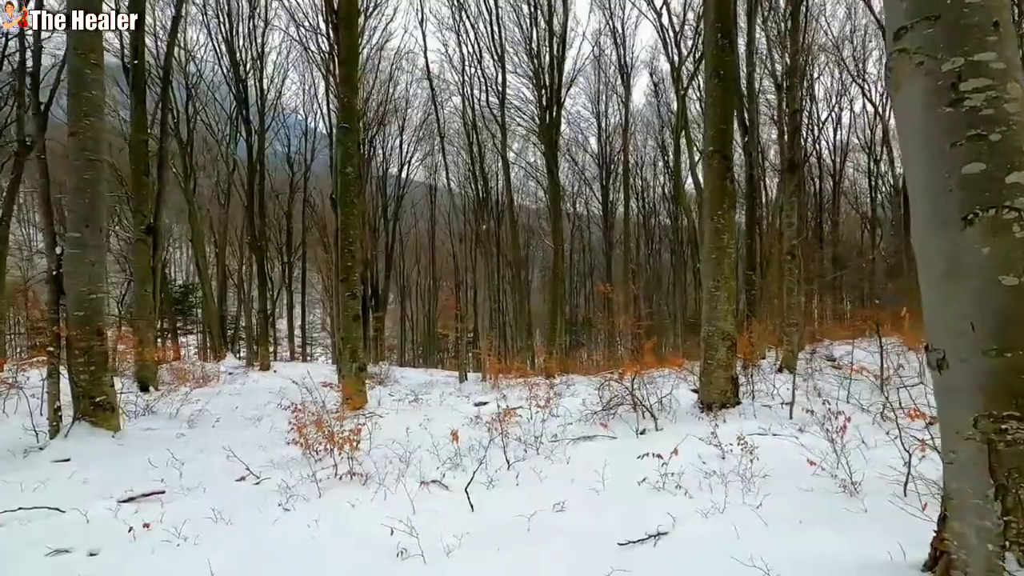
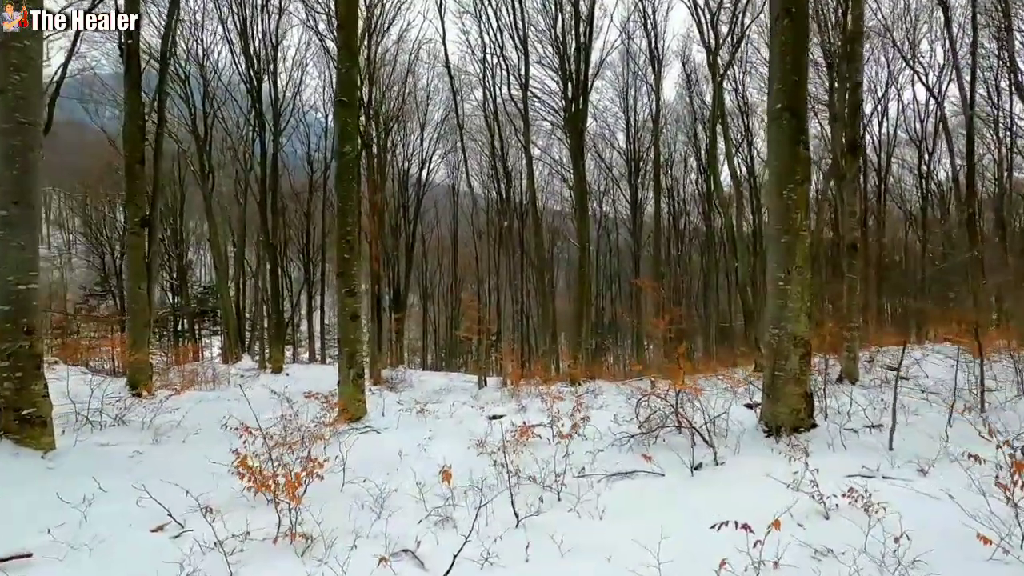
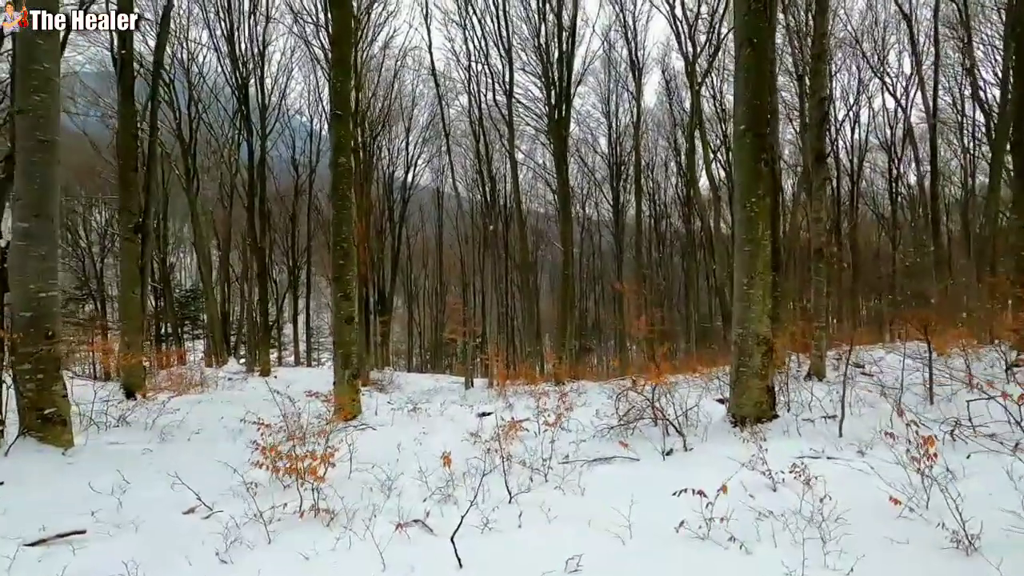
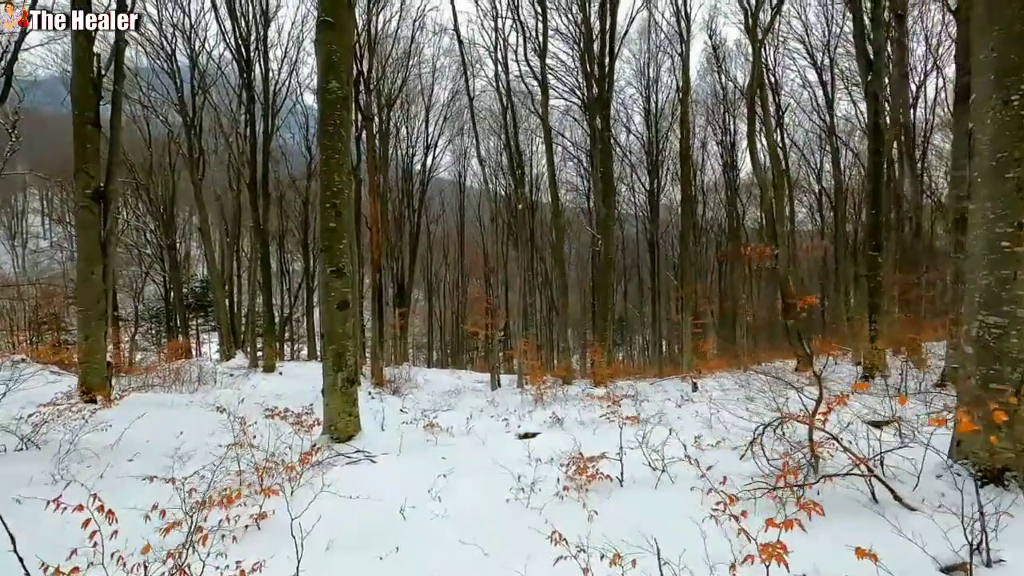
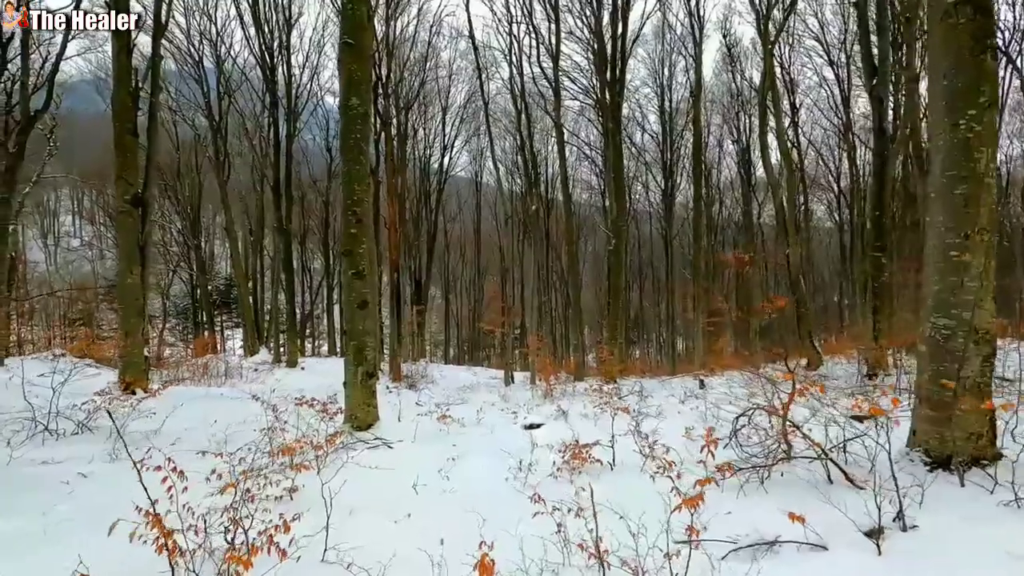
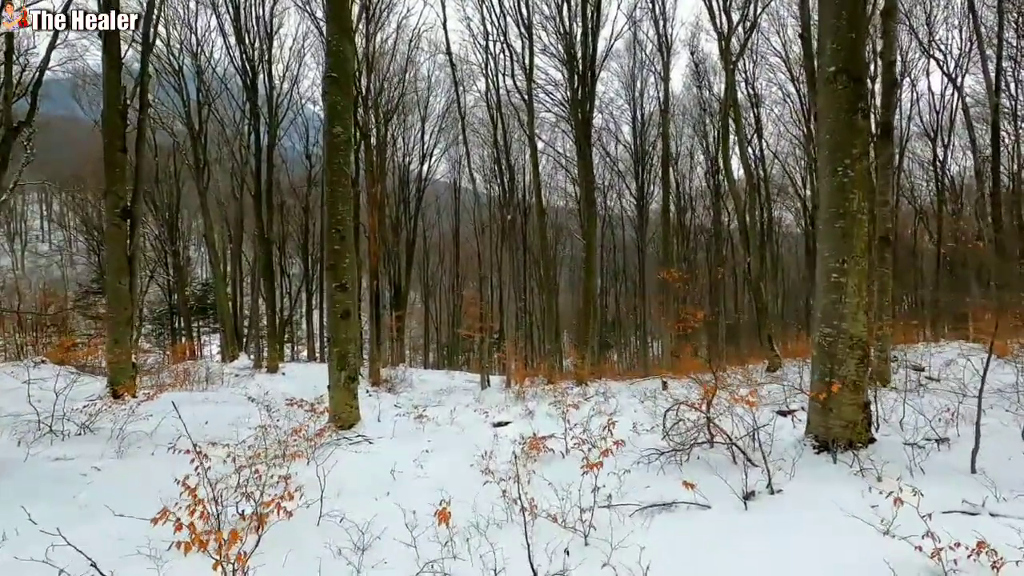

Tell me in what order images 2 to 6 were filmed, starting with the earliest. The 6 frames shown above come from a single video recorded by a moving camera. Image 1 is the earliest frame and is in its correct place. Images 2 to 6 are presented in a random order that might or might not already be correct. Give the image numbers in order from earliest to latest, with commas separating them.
3, 2, 6, 5, 4
